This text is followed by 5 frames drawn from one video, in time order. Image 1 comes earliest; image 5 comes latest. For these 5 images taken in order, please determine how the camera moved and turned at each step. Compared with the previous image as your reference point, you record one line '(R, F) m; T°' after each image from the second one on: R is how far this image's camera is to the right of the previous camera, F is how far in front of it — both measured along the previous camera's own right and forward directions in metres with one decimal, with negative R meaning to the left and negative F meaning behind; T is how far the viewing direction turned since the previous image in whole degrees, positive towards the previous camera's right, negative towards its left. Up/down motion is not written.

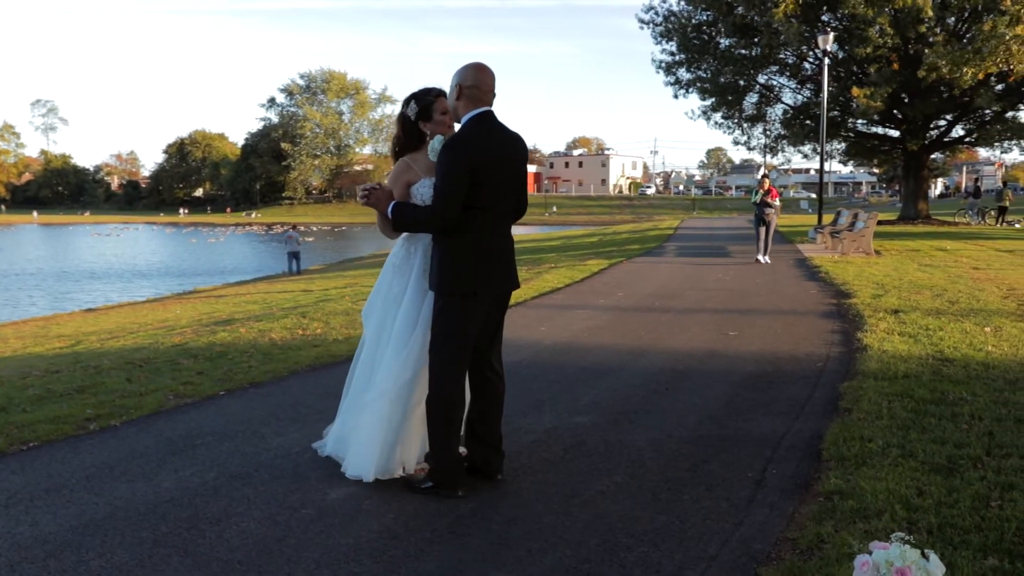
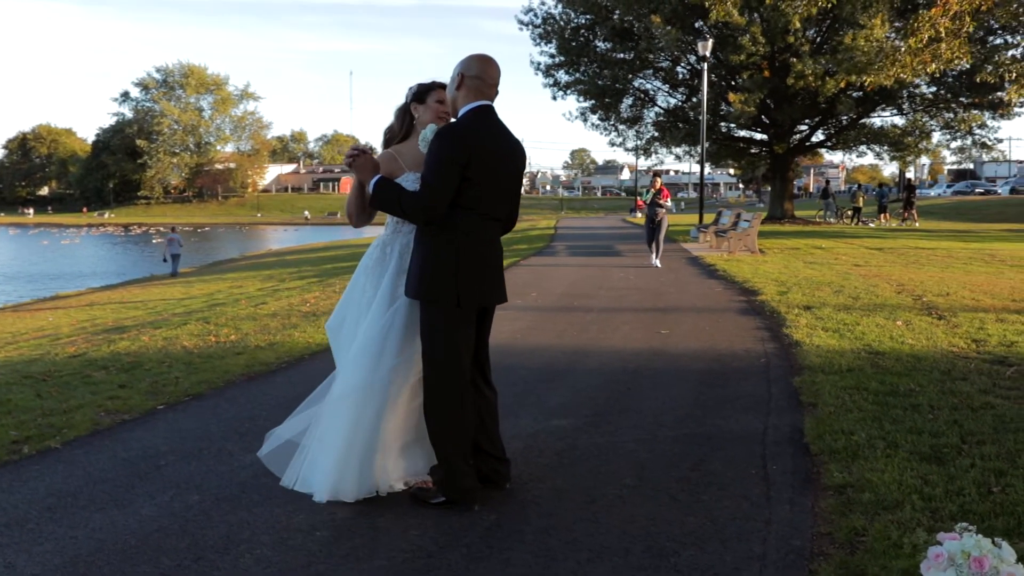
(-0.7, +0.2) m; +9°
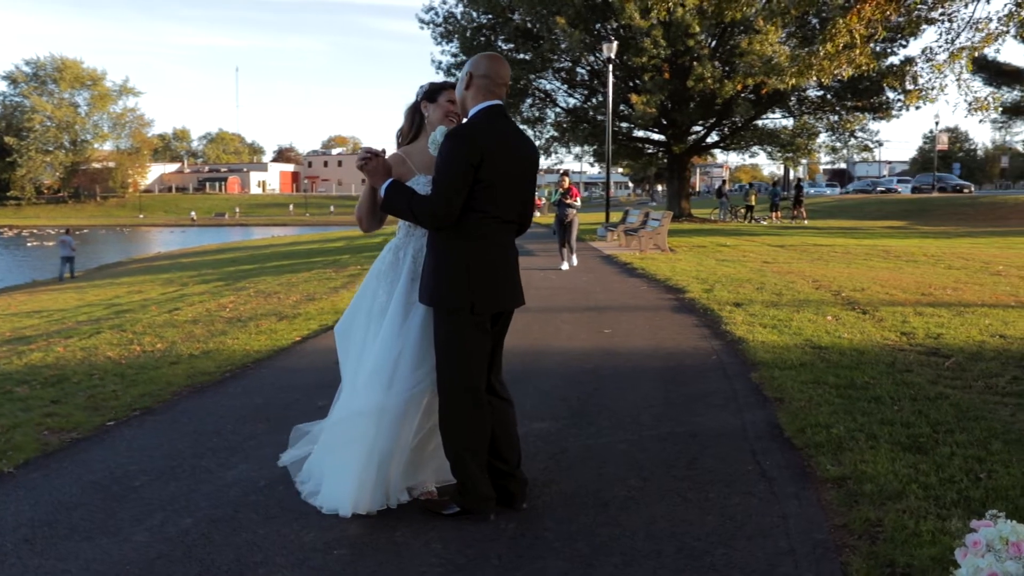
(-0.5, +0.1) m; +7°
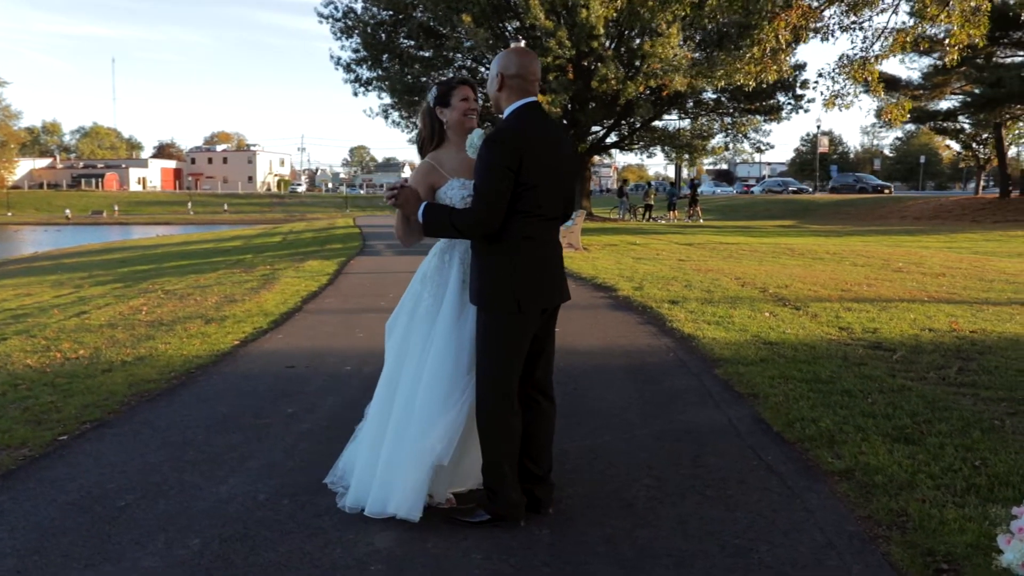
(-0.6, +0.1) m; +7°
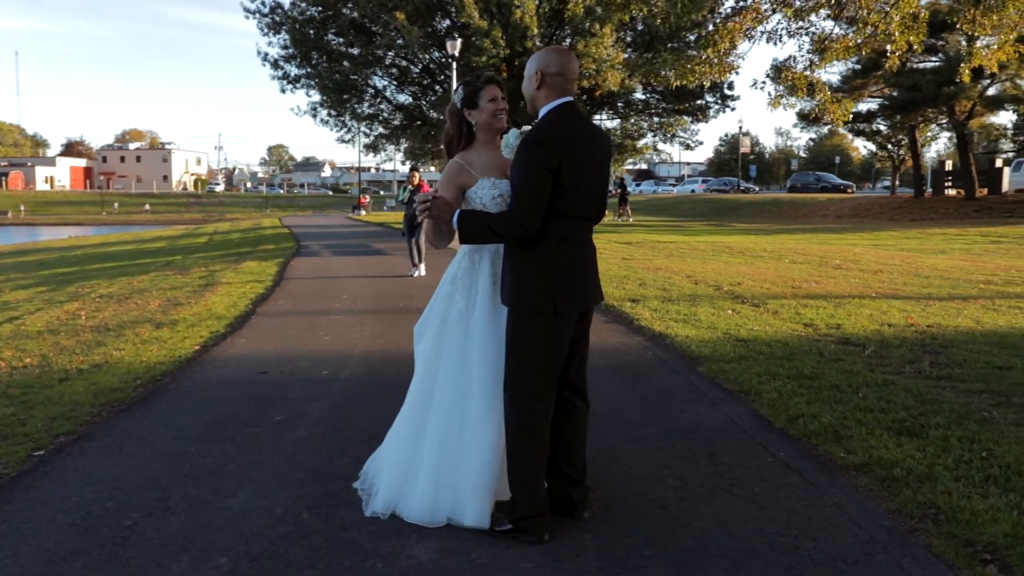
(-0.5, +0.1) m; +5°
